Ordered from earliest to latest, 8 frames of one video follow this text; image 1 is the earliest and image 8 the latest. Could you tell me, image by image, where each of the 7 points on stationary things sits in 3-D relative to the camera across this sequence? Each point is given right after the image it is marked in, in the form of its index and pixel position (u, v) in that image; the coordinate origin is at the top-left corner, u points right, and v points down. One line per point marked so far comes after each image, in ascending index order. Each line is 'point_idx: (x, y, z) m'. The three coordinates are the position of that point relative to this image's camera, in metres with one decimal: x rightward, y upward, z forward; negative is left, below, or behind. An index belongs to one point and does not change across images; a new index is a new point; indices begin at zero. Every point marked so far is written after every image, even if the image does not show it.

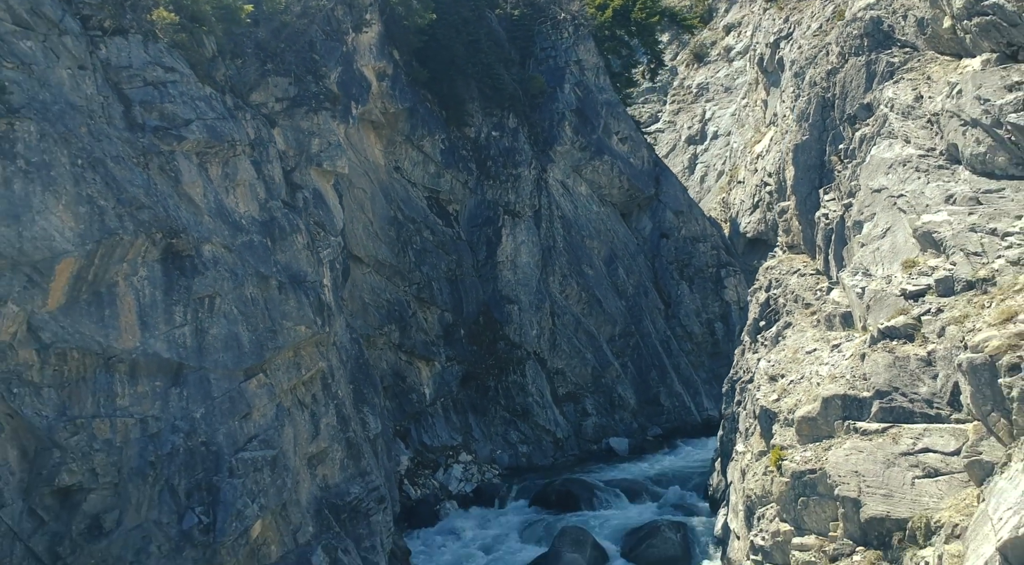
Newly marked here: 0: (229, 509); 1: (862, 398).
0: (-4.2, -3.4, +14.2) m
1: (+5.1, -1.7, +14.0) m
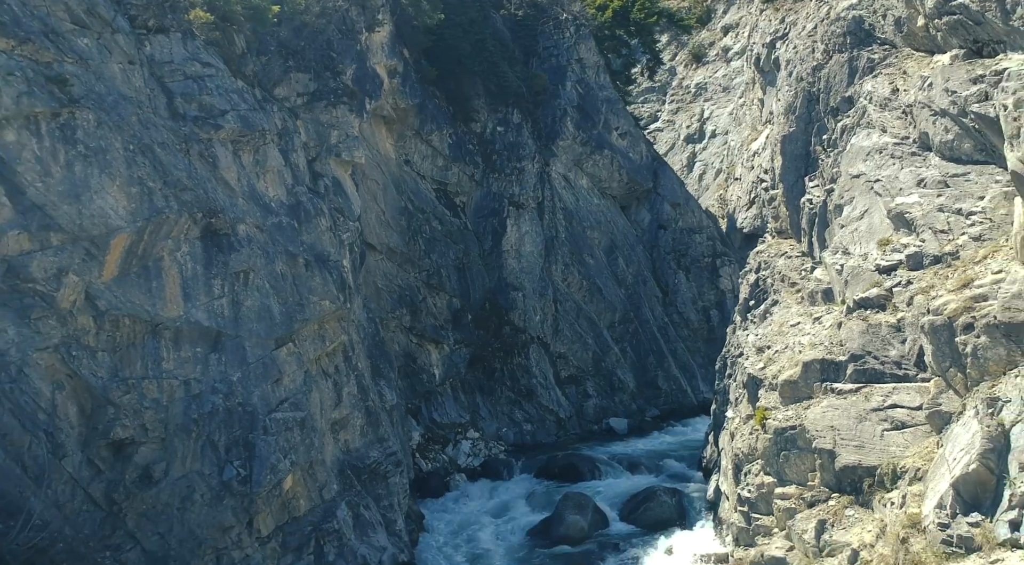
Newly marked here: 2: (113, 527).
0: (-4.1, -3.0, +15.6) m
1: (+5.3, -1.3, +15.4) m
2: (-6.1, -3.7, +14.4) m
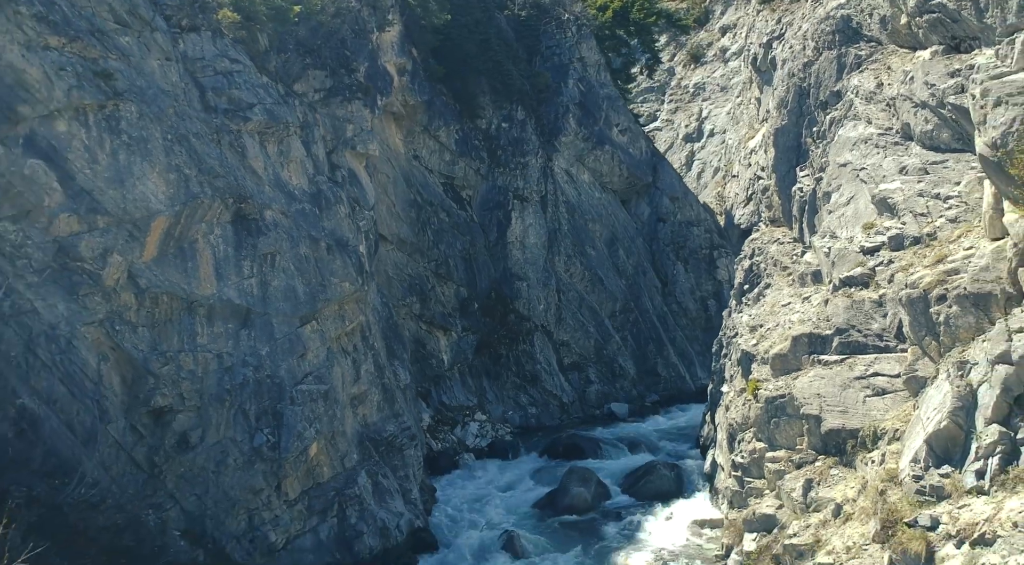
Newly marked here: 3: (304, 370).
0: (-3.9, -2.6, +16.8) m
1: (+5.4, -0.9, +16.6) m
2: (-5.9, -3.4, +15.6) m
3: (-3.9, -1.6, +17.6) m
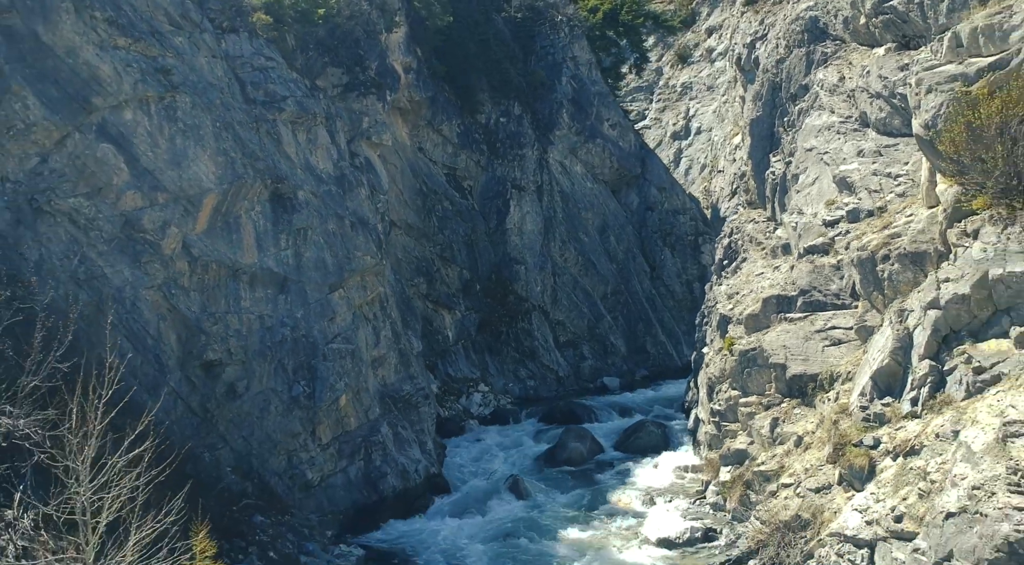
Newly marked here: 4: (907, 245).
0: (-3.8, -2.0, +19.1) m
1: (+5.6, -0.3, +19.0) m
2: (-5.7, -2.8, +17.9) m
3: (-3.8, -1.0, +19.9) m
4: (+6.6, +0.6, +15.9) m
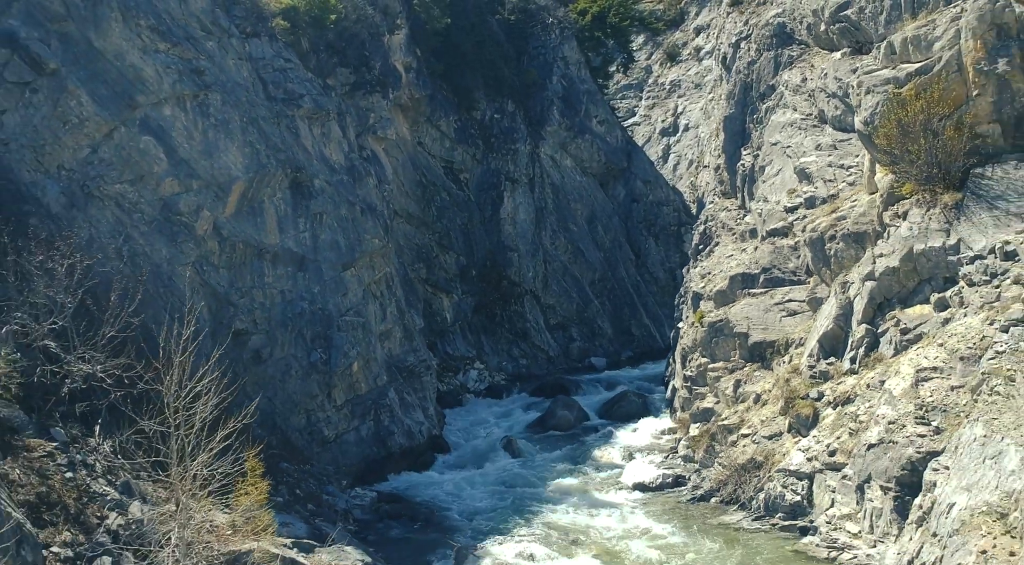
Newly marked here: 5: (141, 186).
0: (-3.9, -1.5, +21.4) m
1: (+5.4, +0.2, +21.3) m
2: (-5.9, -2.3, +20.1) m
3: (-3.9, -0.5, +22.2) m
4: (+6.5, +1.1, +18.3) m
5: (-7.4, +1.9, +18.8) m
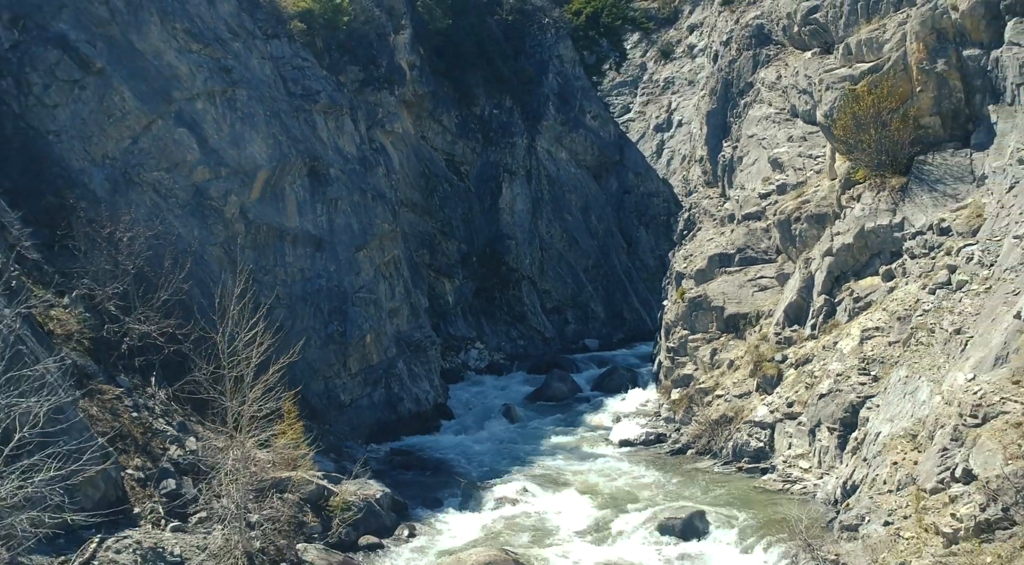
0: (-3.9, -1.0, +23.5) m
1: (+5.4, +0.7, +23.5) m
2: (-5.9, -1.8, +22.3) m
3: (-3.9, 0.0, +24.3) m
4: (+6.5, +1.6, +20.5) m
5: (-7.4, +2.4, +20.9) m
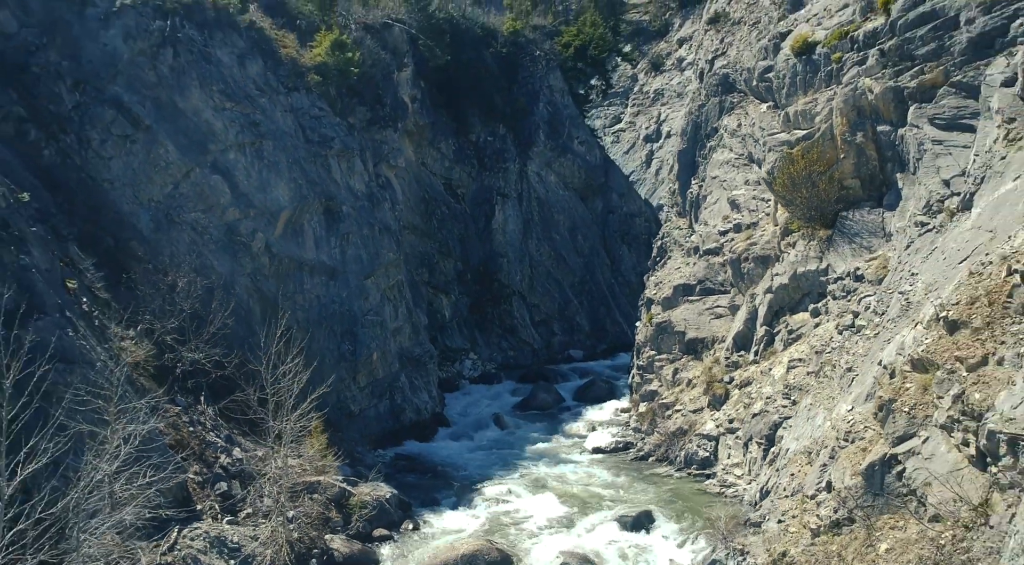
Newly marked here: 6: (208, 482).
0: (-4.2, -1.7, +26.9) m
1: (+5.1, -0.1, +26.9) m
2: (-6.2, -2.5, +25.6) m
3: (-4.2, -0.7, +27.7) m
4: (+6.2, +0.8, +23.9) m
5: (-7.7, +1.7, +24.3) m
6: (-5.3, -3.5, +16.6) m
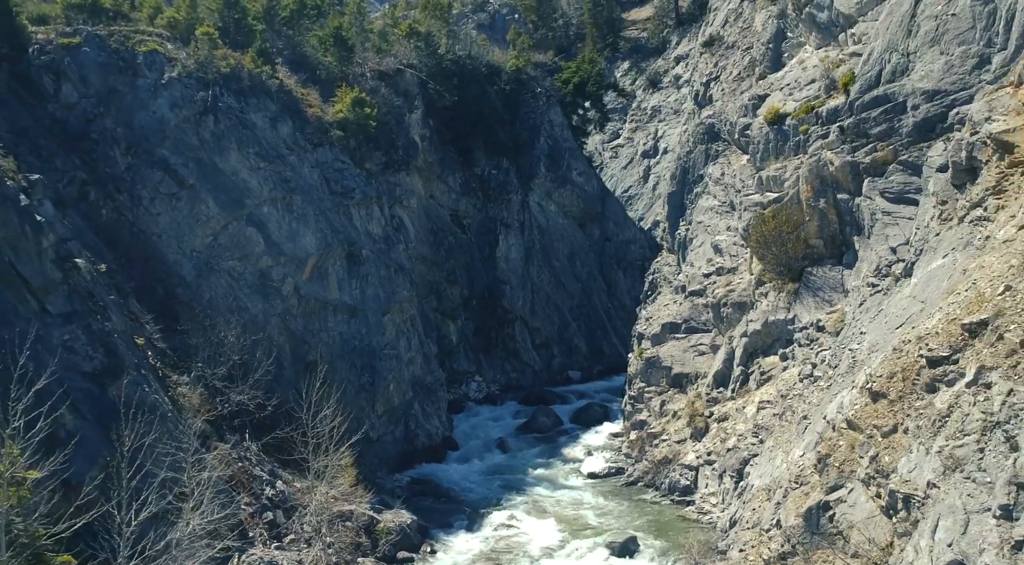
0: (-4.1, -2.9, +29.7) m
1: (+5.2, -1.3, +29.7) m
2: (-6.1, -3.7, +28.5) m
3: (-4.1, -1.9, +30.6) m
4: (+6.3, -0.4, +26.7) m
5: (-7.6, +0.5, +27.1) m
6: (-5.2, -4.7, +19.4) m
